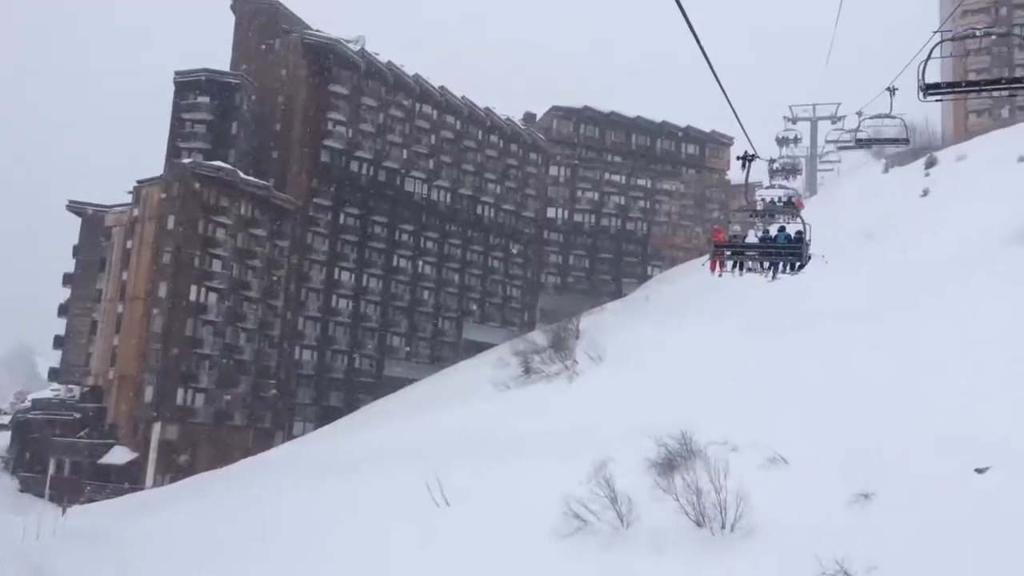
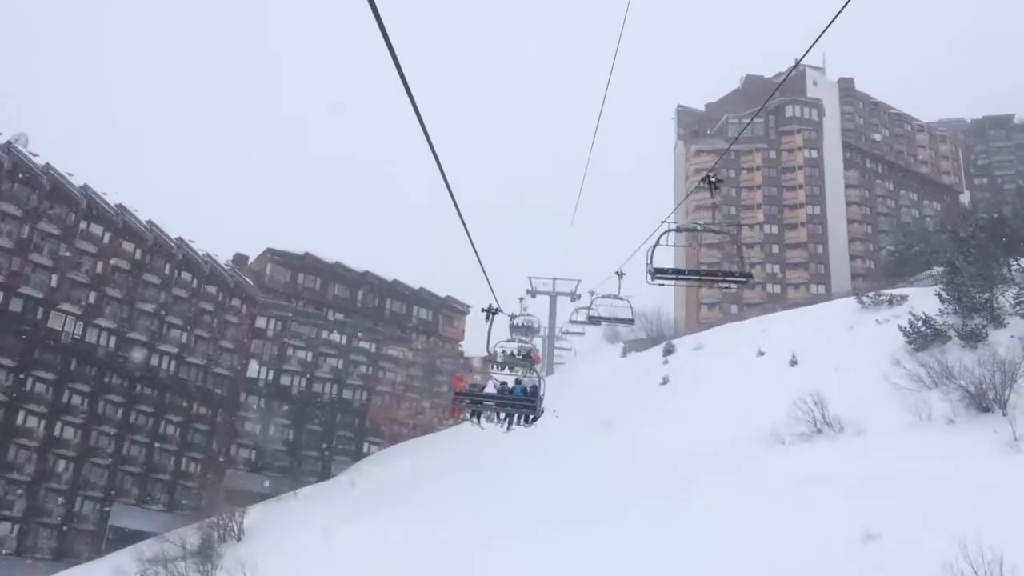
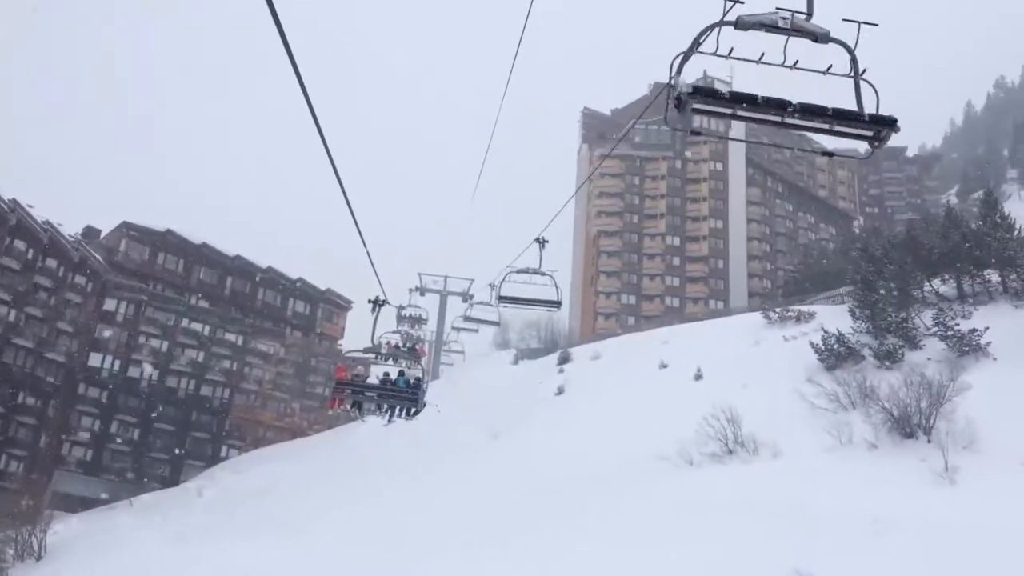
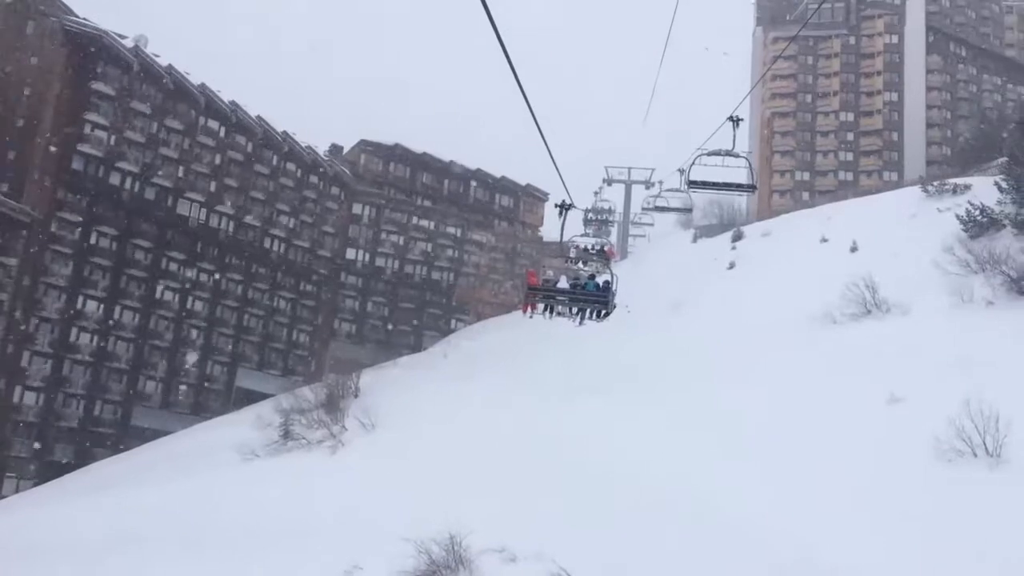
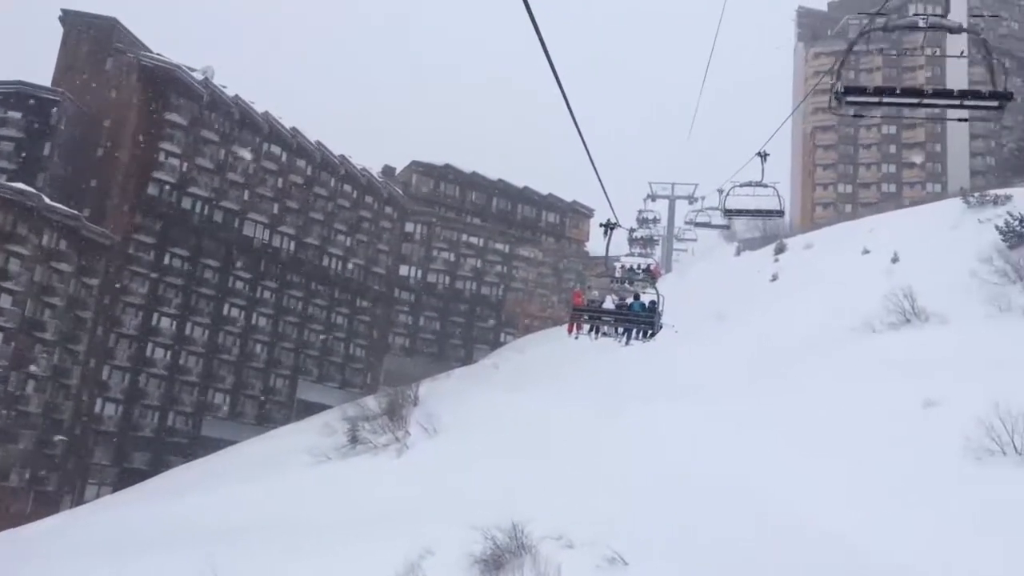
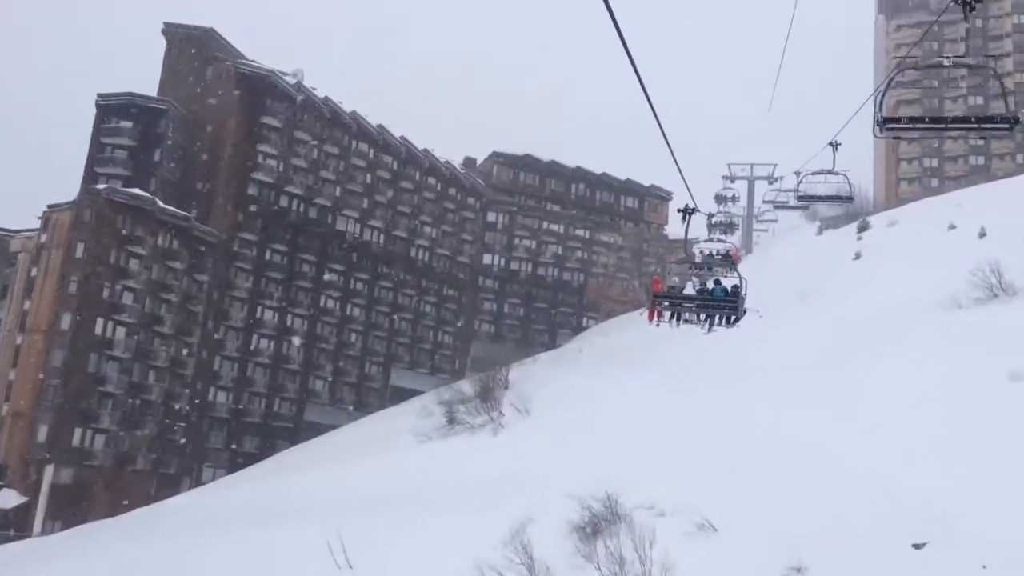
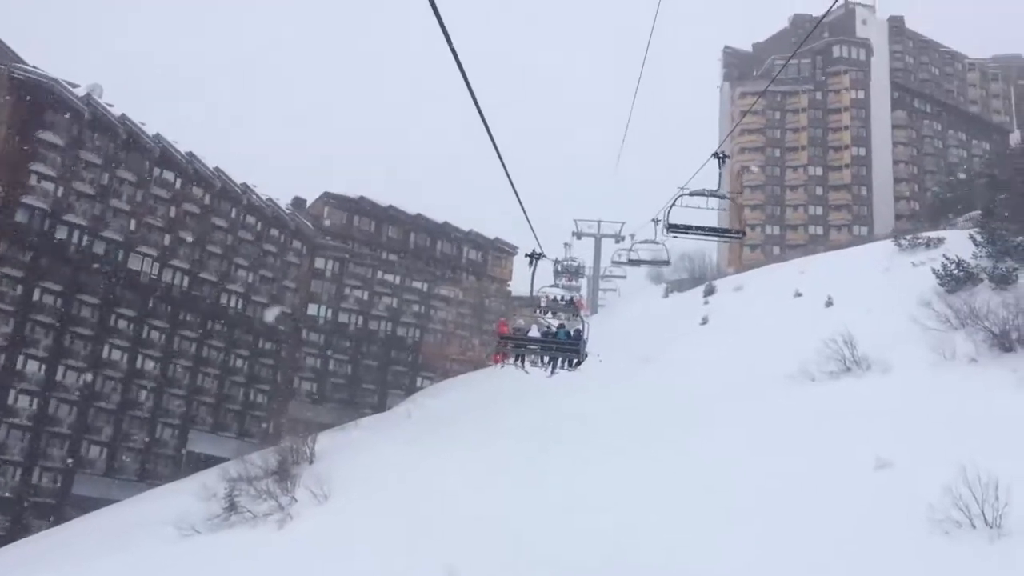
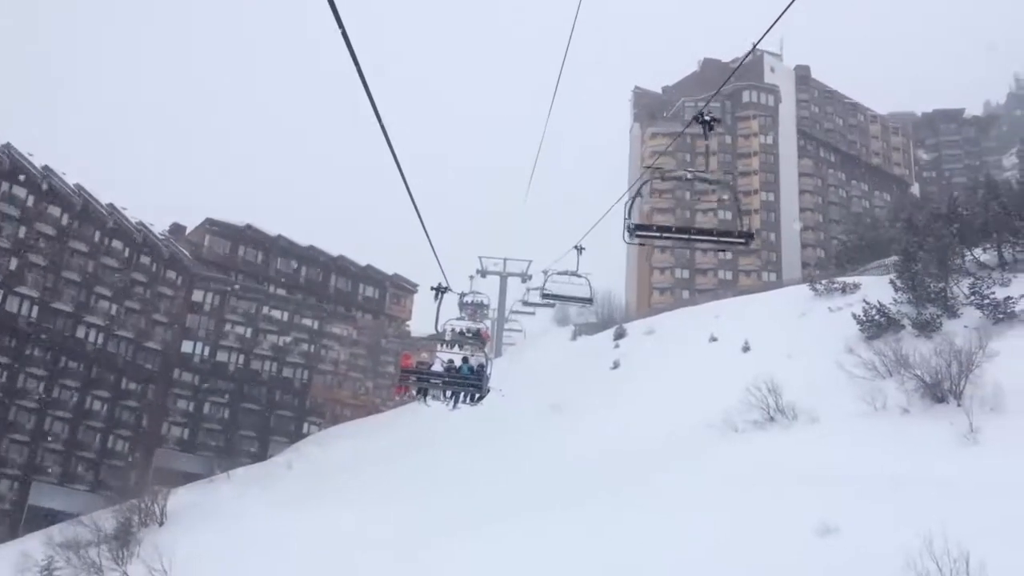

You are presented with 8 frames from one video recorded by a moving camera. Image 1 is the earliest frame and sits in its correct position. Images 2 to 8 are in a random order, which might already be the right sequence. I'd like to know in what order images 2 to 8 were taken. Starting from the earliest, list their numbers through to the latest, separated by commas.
6, 5, 4, 7, 2, 8, 3
